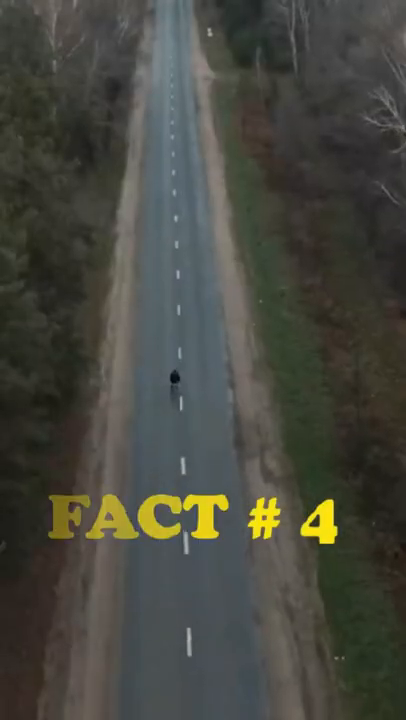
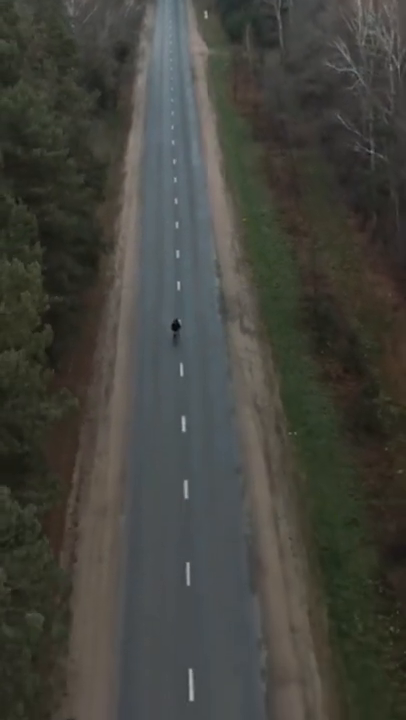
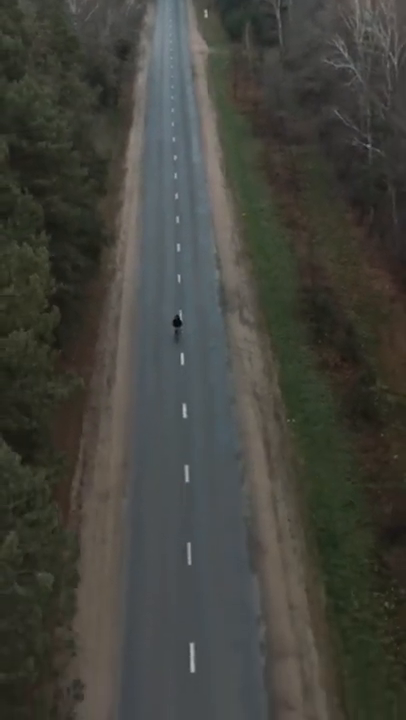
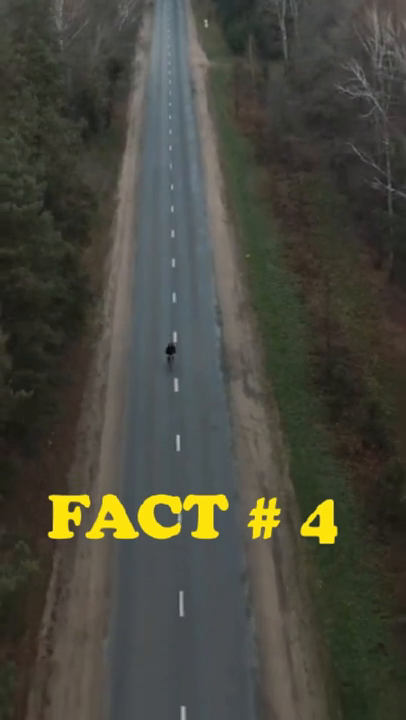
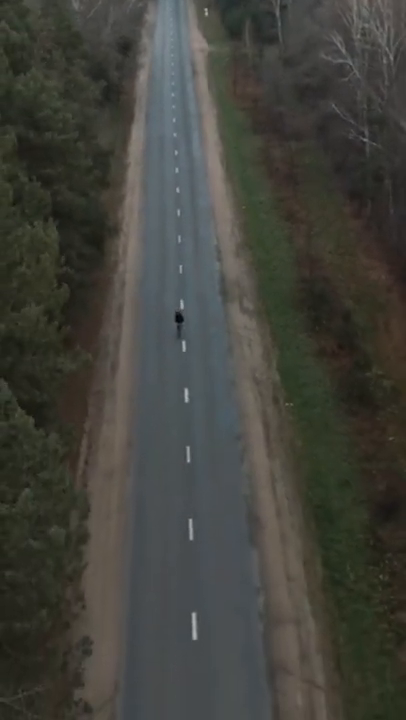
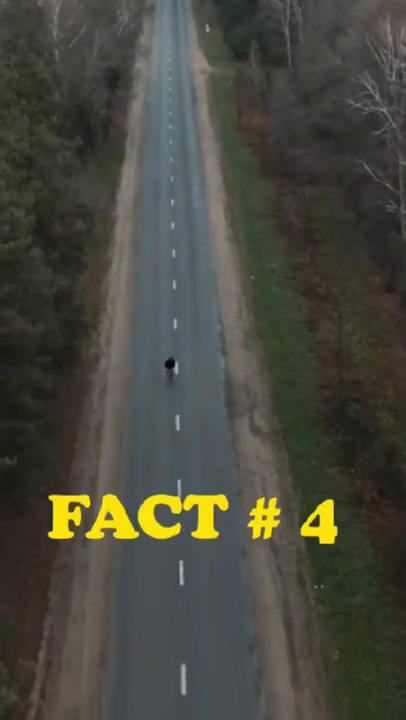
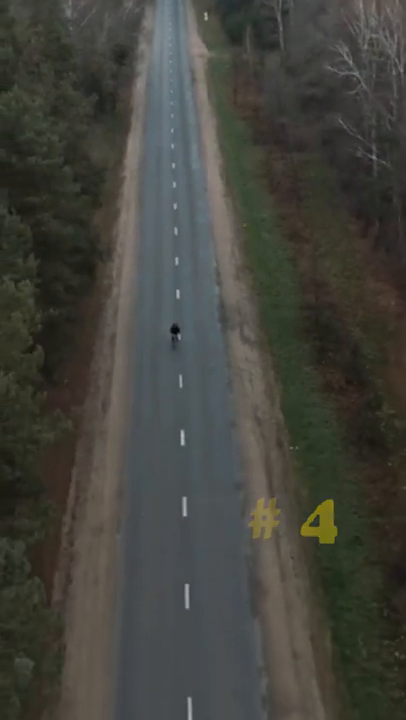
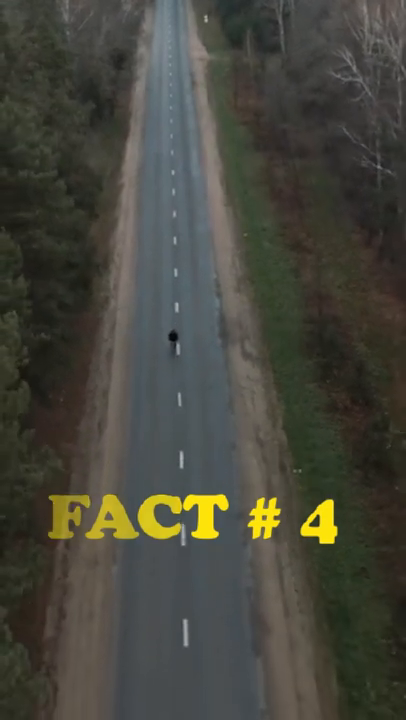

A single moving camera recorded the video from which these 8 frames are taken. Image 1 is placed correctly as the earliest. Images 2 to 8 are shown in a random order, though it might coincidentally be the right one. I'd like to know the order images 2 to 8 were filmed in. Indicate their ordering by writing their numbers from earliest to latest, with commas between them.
6, 4, 8, 7, 2, 3, 5
